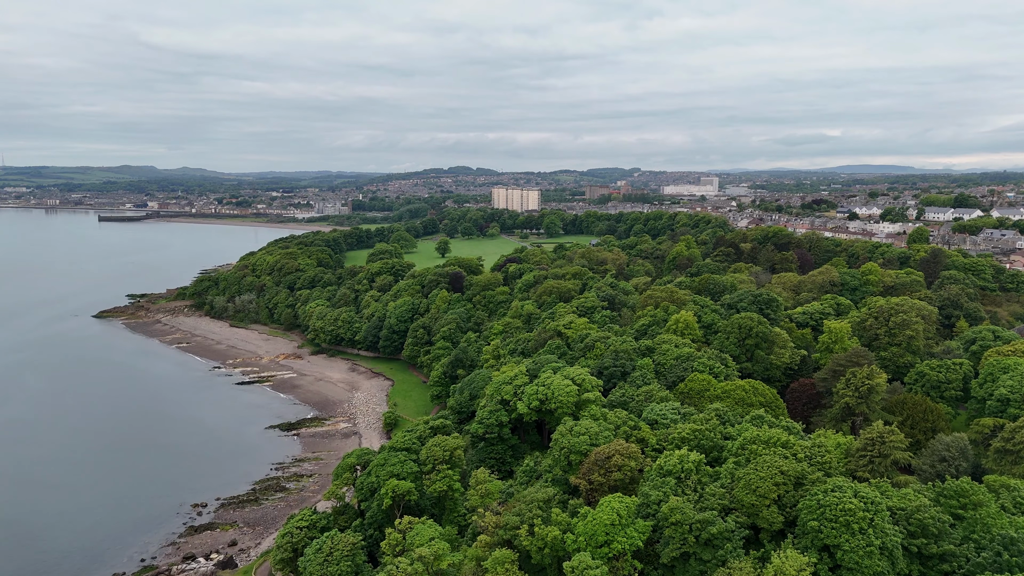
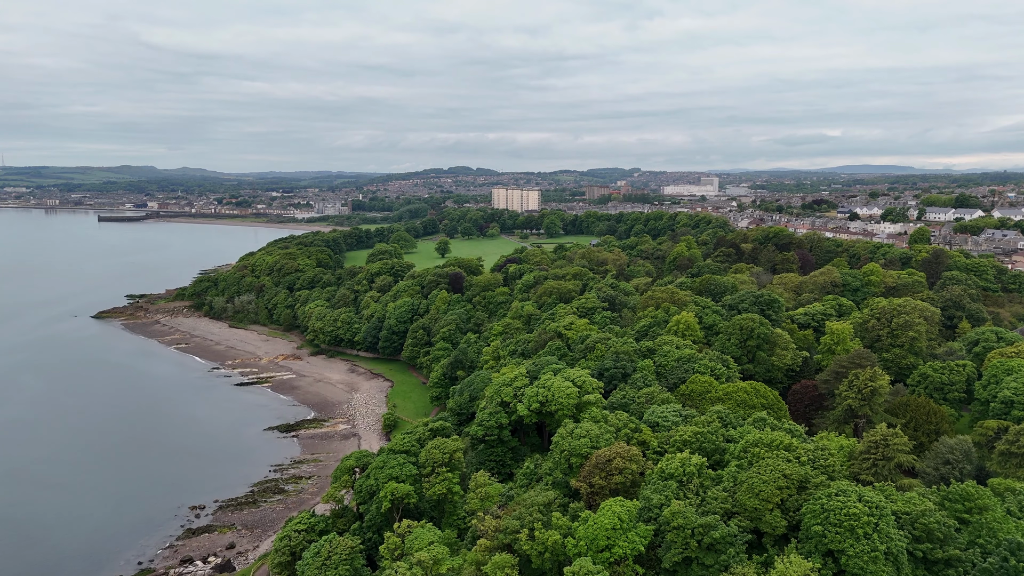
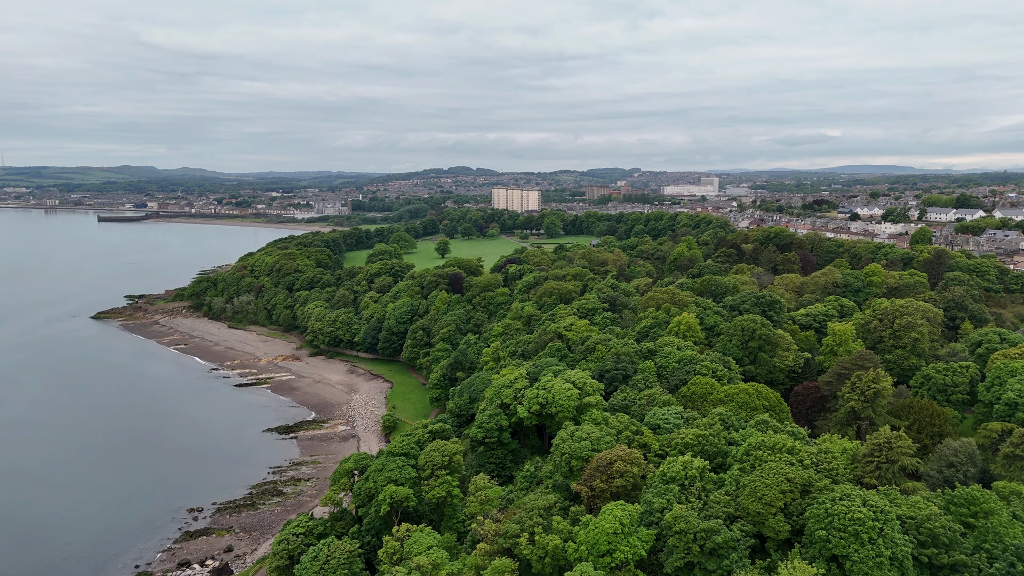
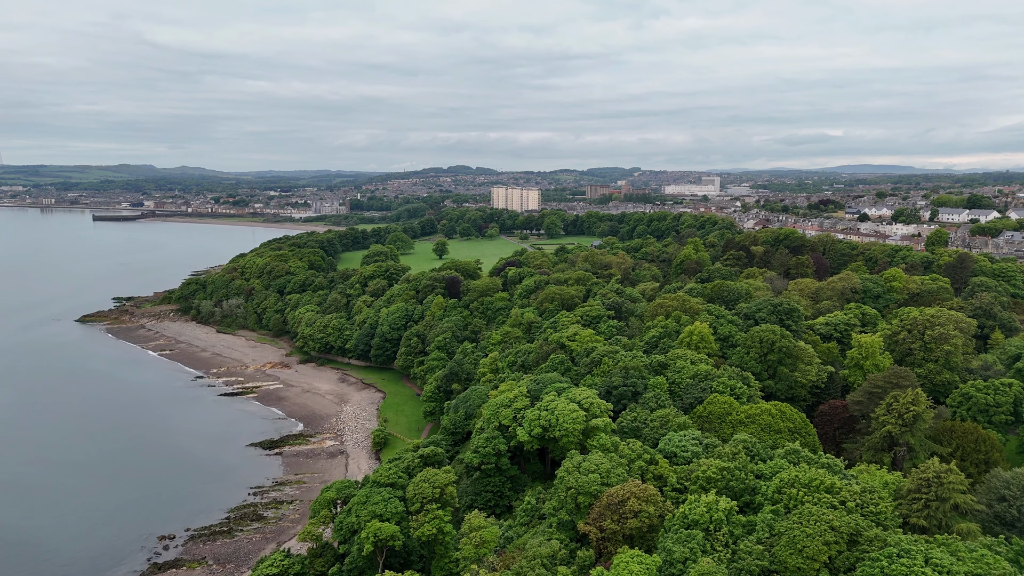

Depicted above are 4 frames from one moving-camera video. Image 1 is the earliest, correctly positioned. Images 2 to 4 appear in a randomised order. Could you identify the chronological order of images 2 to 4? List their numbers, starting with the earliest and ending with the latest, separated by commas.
2, 3, 4
